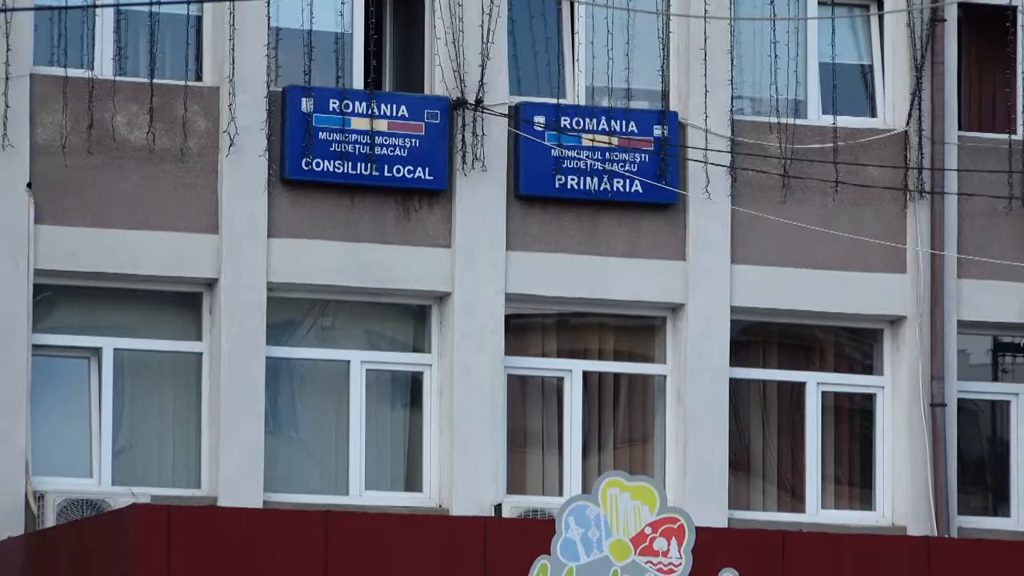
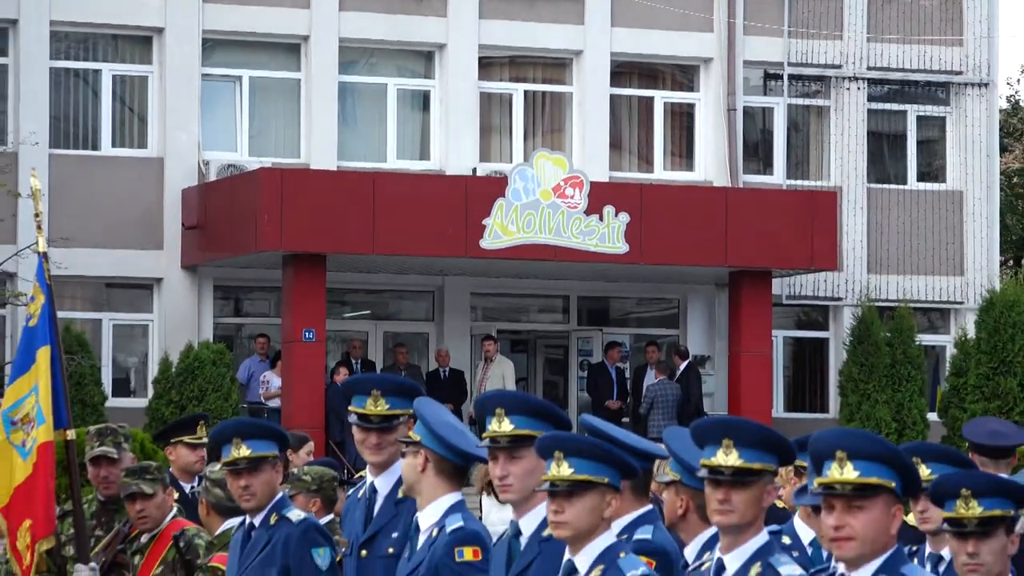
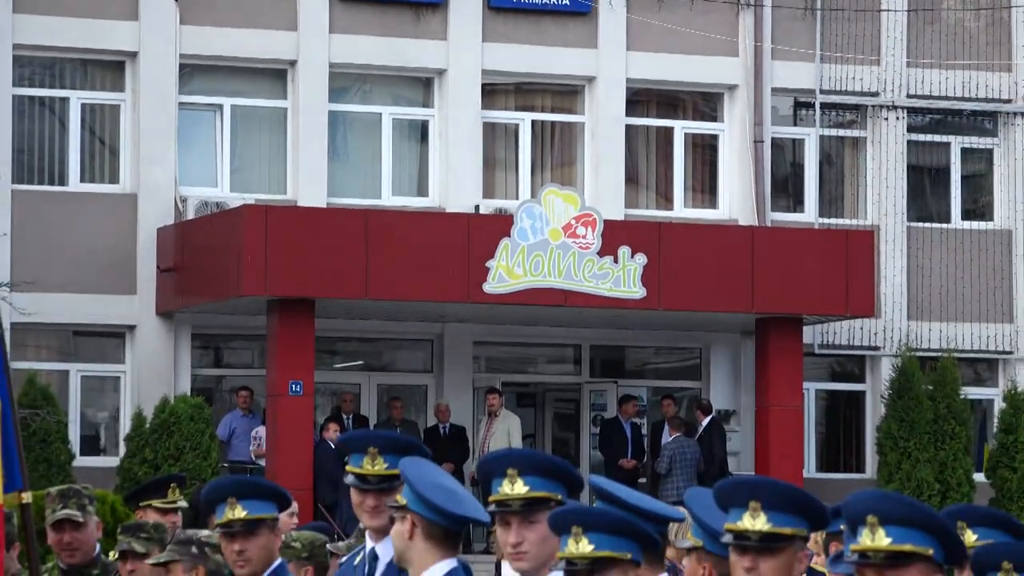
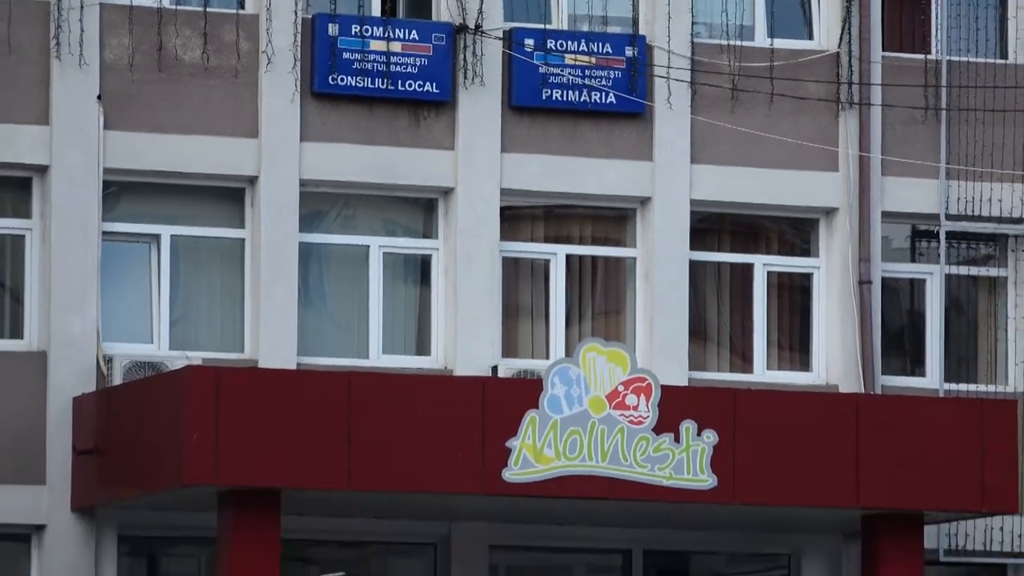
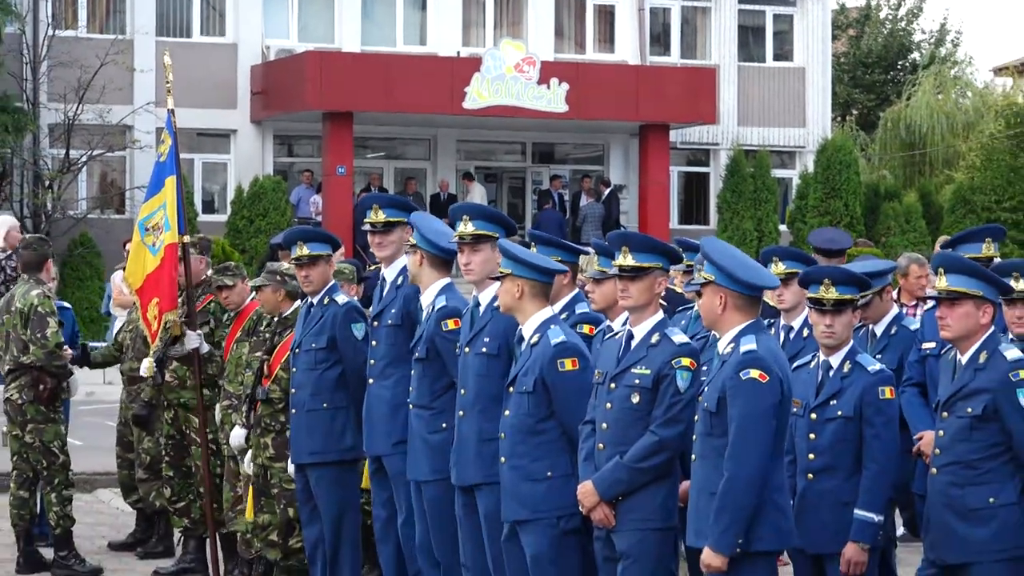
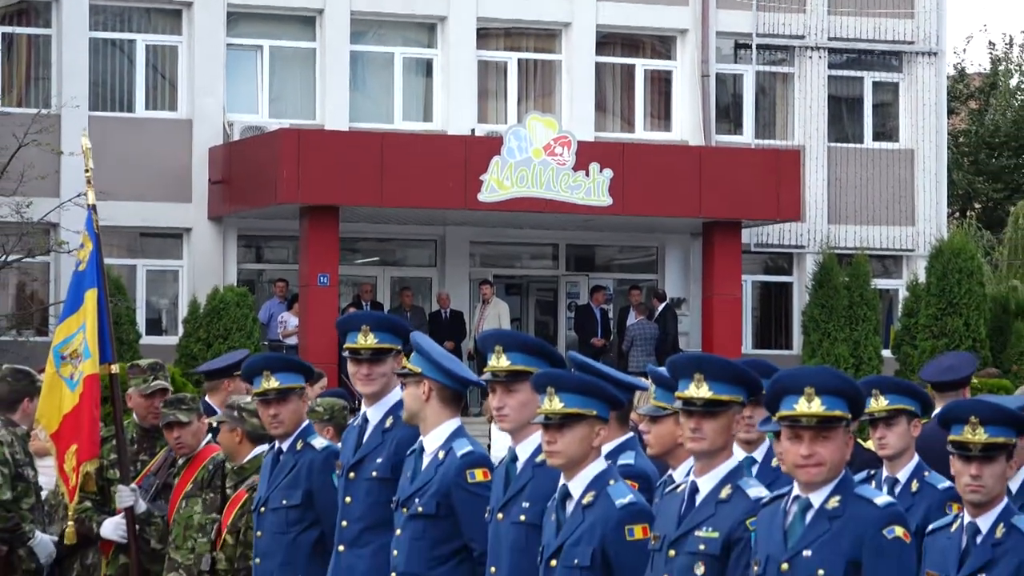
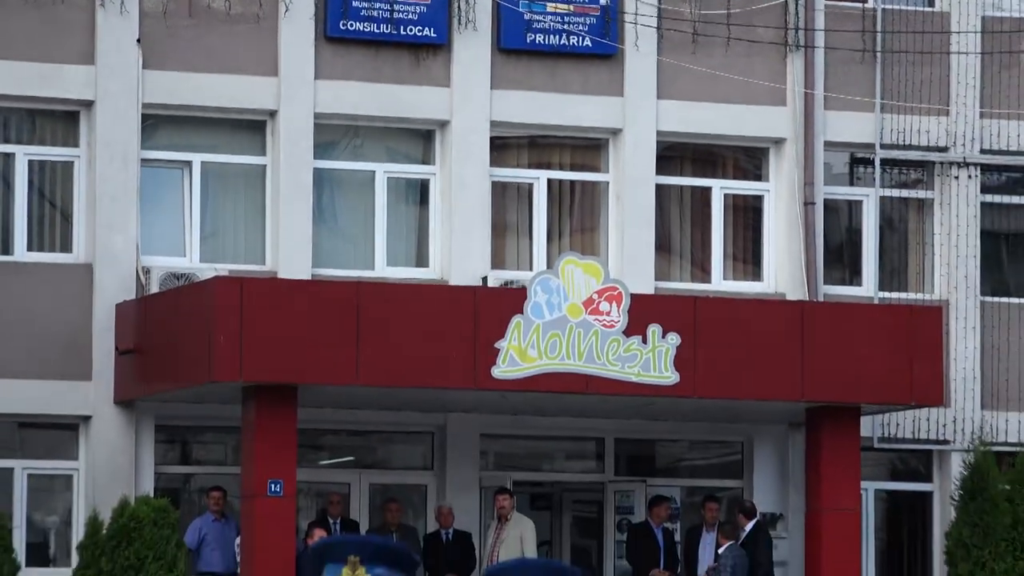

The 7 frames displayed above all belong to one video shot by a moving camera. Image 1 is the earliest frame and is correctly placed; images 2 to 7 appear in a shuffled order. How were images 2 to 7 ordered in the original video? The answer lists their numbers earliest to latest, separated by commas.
4, 7, 3, 2, 6, 5
